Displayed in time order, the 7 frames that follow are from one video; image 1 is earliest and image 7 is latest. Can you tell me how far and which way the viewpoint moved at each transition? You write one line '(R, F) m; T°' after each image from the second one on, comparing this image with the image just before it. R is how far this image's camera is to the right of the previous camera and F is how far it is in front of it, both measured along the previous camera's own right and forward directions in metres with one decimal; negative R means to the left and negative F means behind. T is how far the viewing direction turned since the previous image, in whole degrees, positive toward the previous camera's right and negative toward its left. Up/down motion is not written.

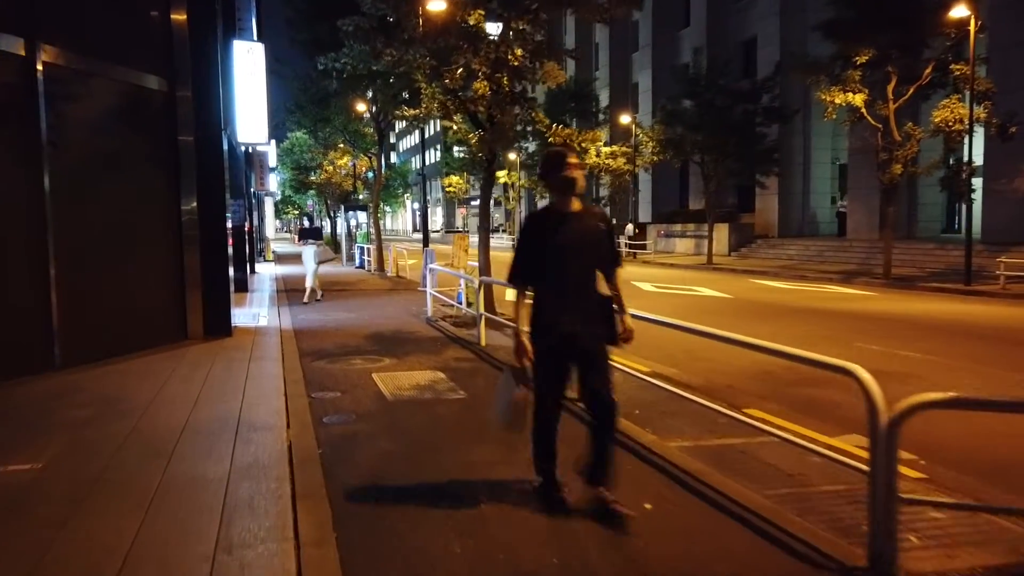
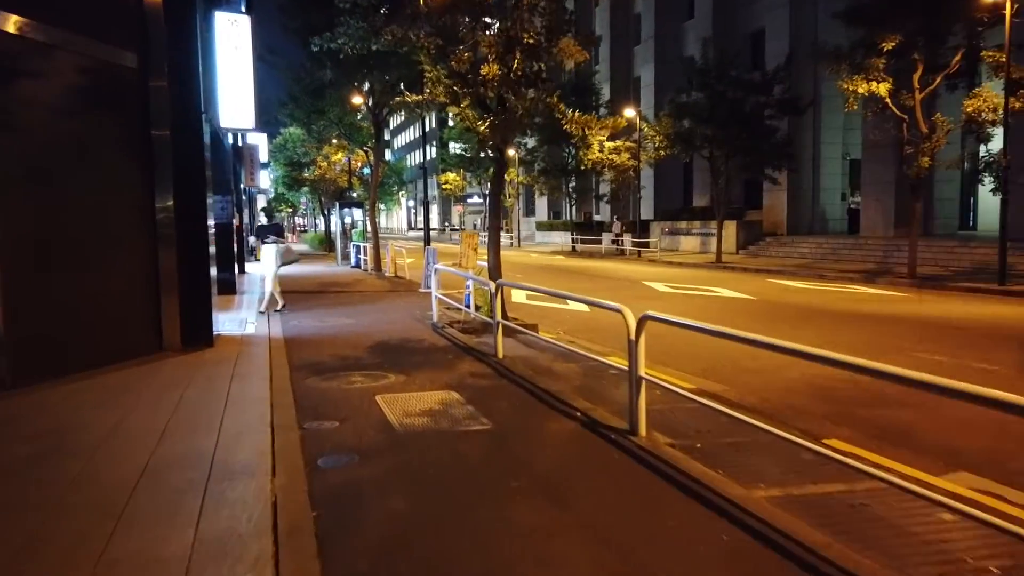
(-0.3, +1.3) m; 0°
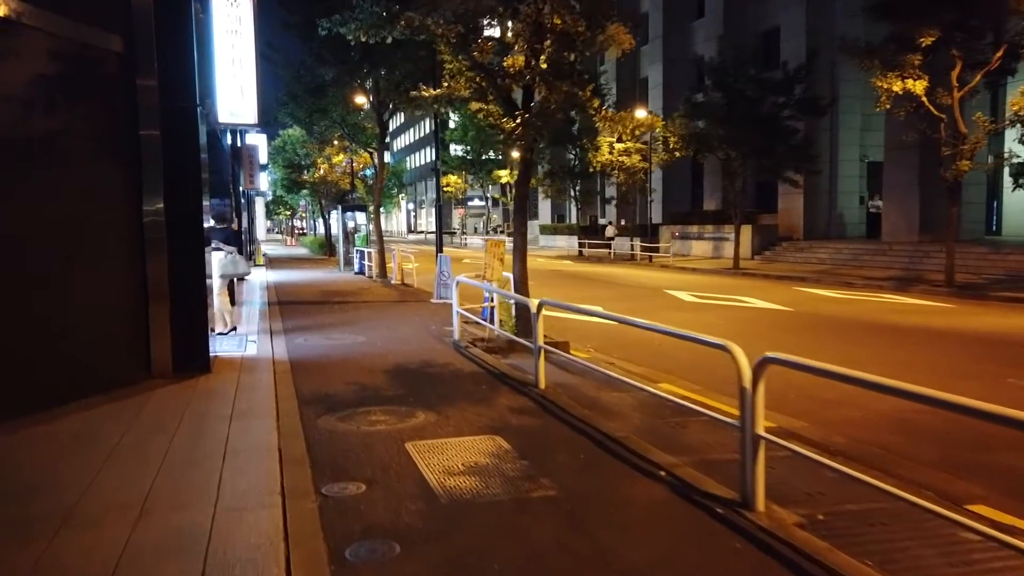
(-0.5, +1.2) m; 0°
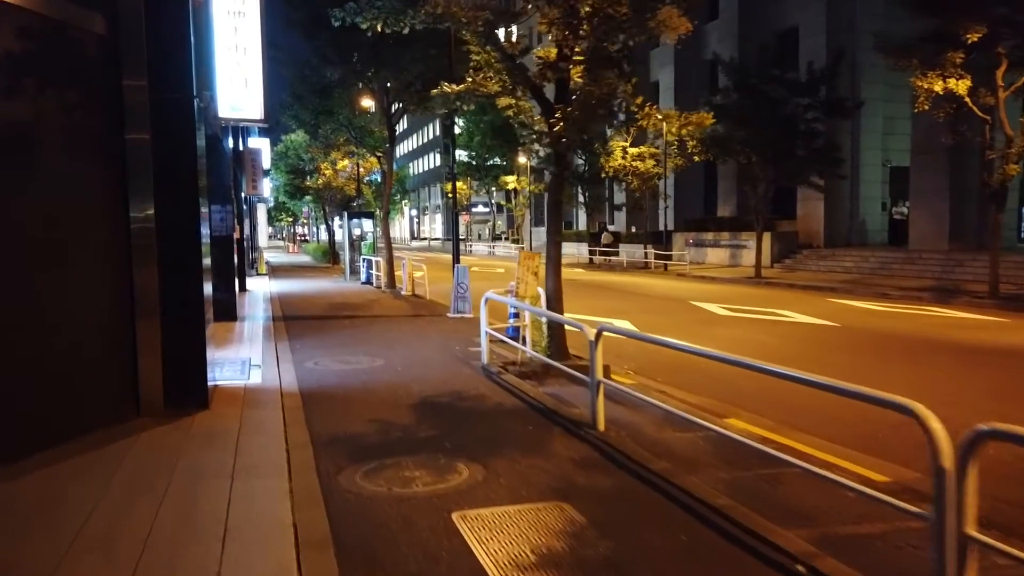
(-0.4, +1.2) m; 0°
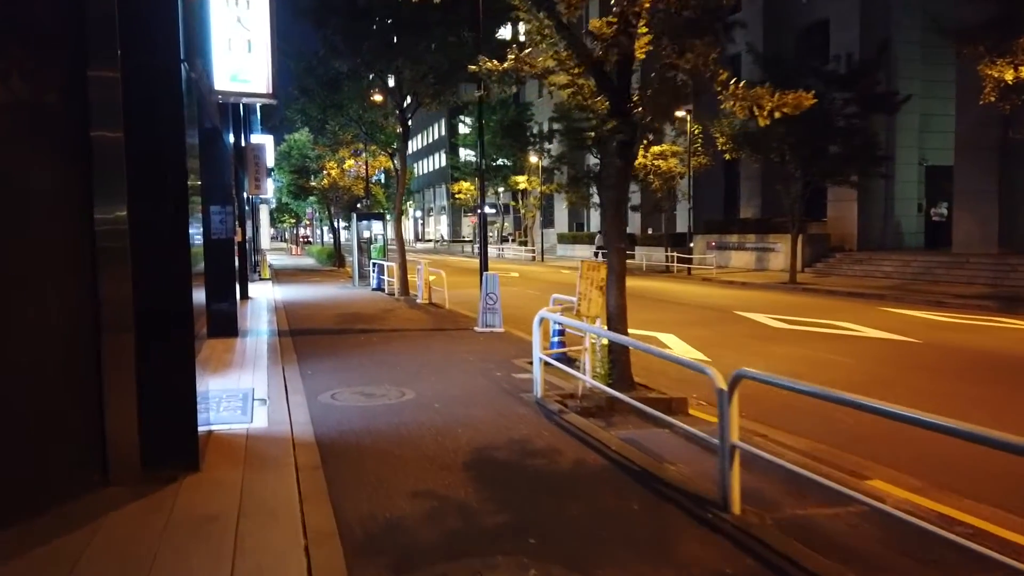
(-0.6, +1.8) m; 0°
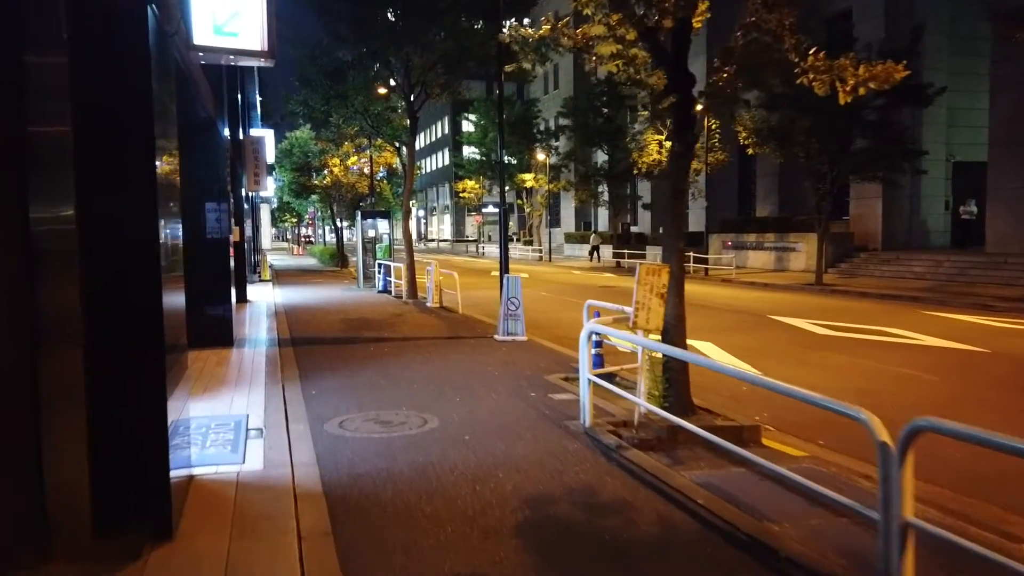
(-0.4, +1.3) m; 0°
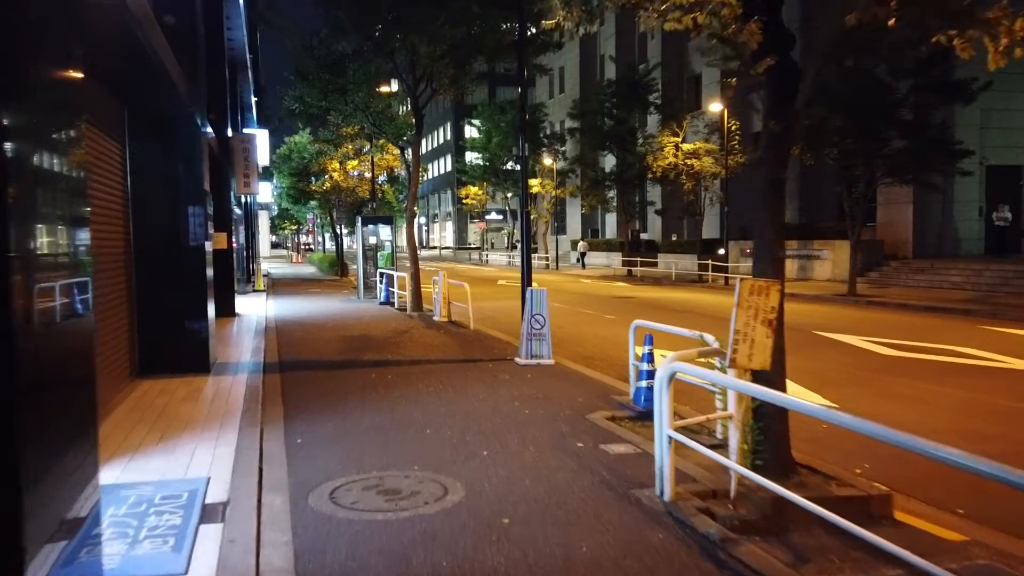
(-0.3, +1.8) m; 0°
